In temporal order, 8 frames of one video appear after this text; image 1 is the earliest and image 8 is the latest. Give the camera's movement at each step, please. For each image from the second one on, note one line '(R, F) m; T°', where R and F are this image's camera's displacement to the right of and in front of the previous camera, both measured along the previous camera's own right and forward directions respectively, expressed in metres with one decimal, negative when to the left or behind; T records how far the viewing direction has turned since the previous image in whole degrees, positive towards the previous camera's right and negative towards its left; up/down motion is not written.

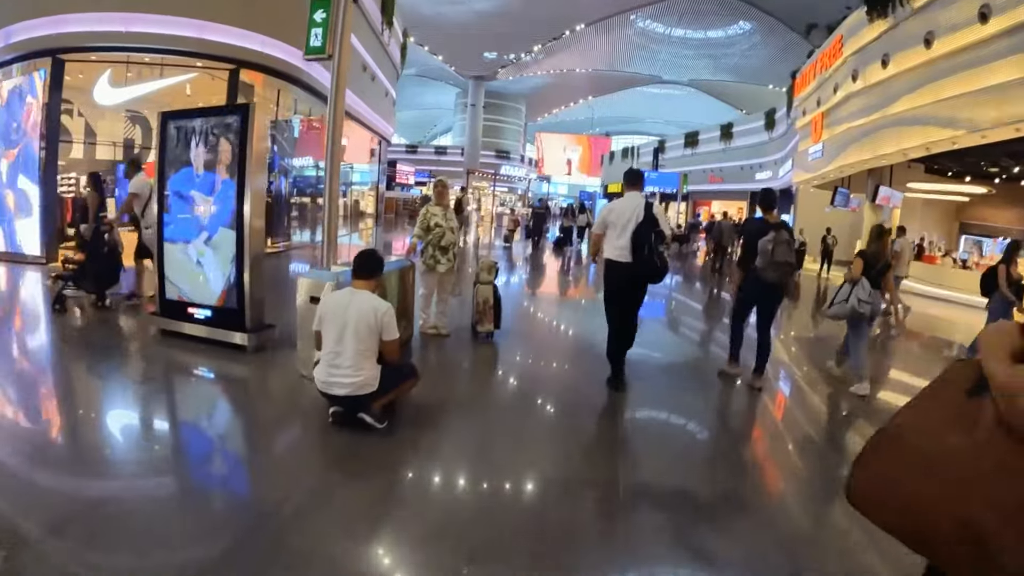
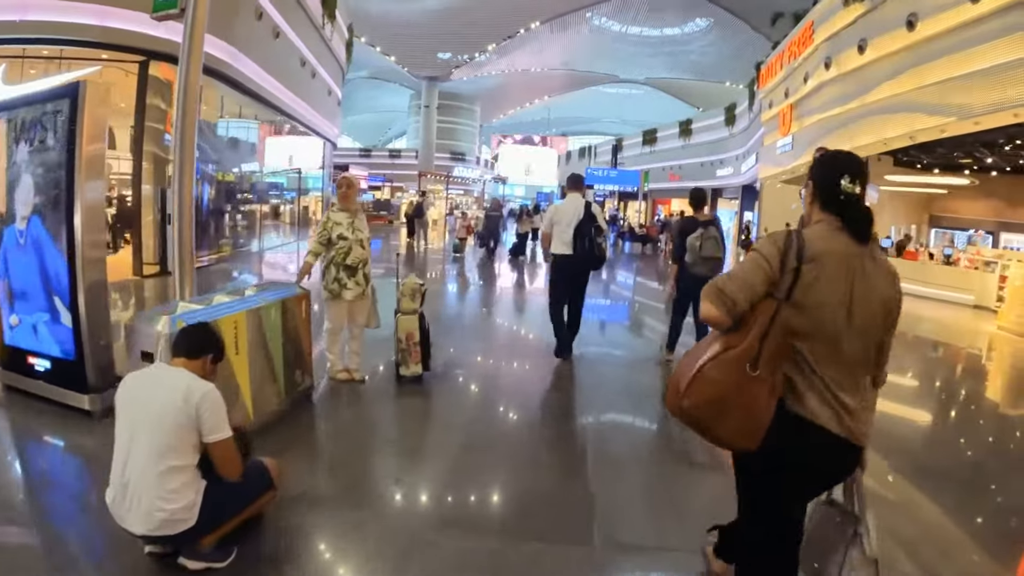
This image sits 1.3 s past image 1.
(0.0, +0.4) m; +2°
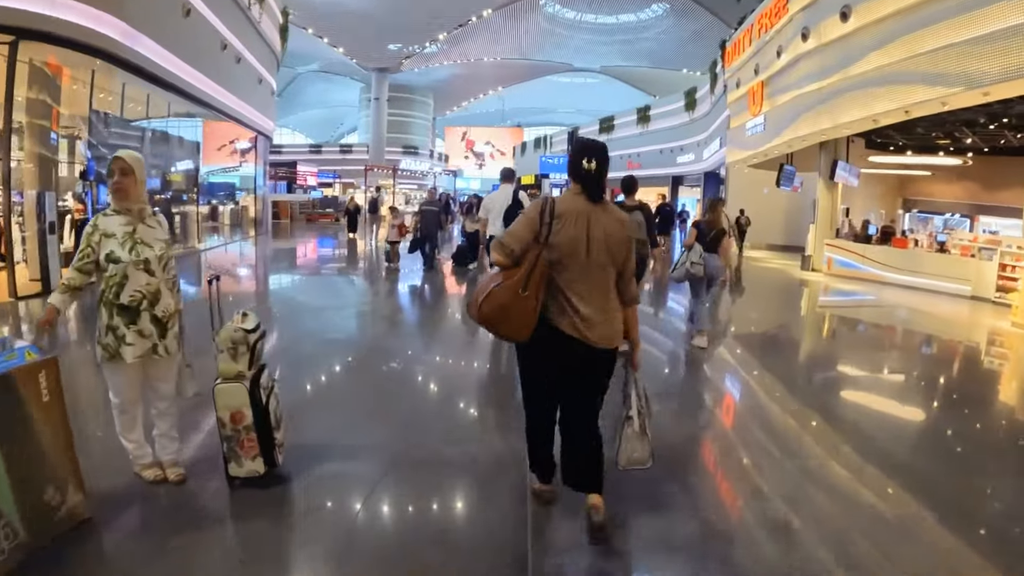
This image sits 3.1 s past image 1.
(+0.1, +0.5) m; +2°
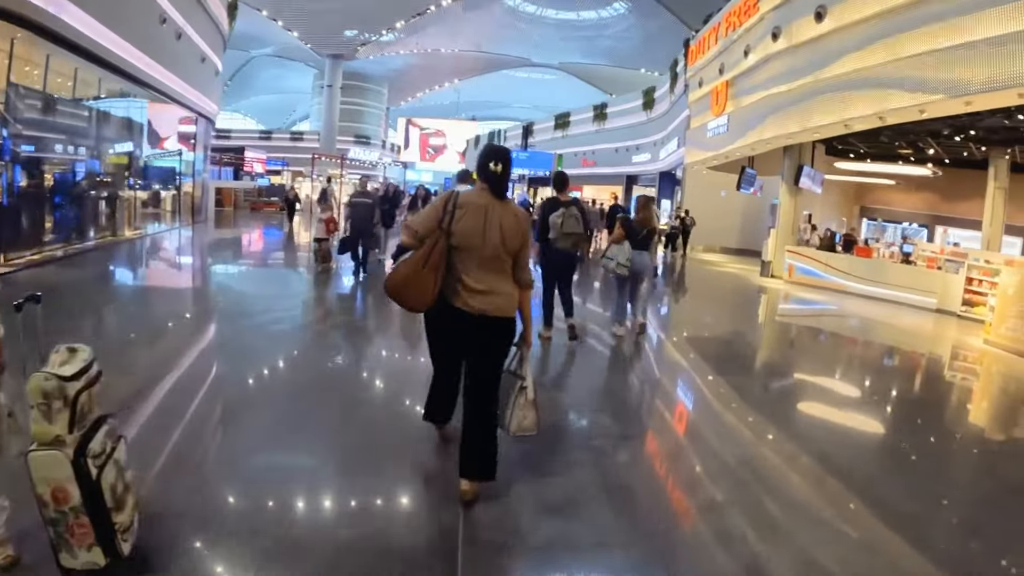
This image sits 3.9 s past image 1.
(0.0, +0.2) m; +3°
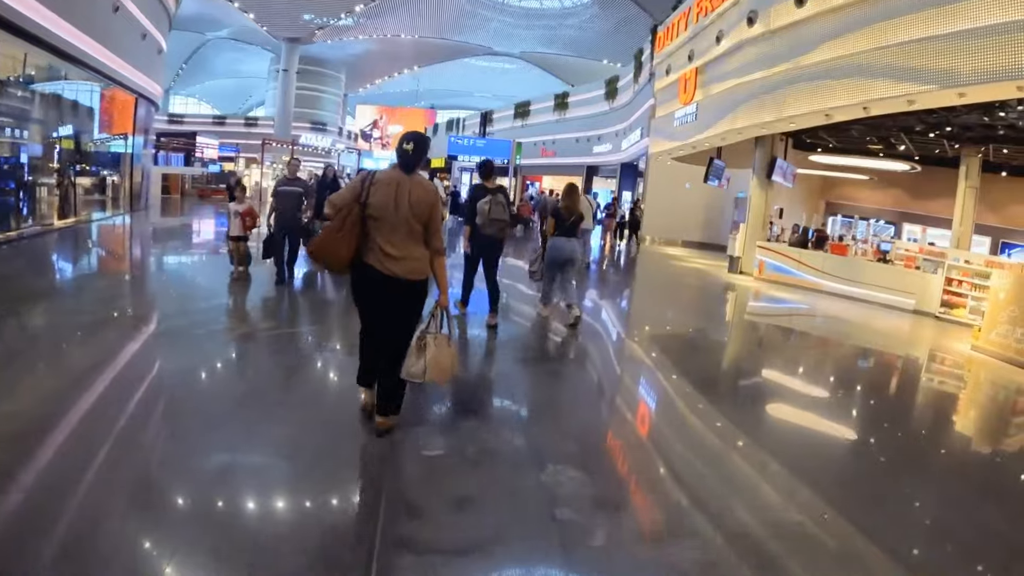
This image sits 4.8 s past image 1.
(0.0, +0.3) m; +2°
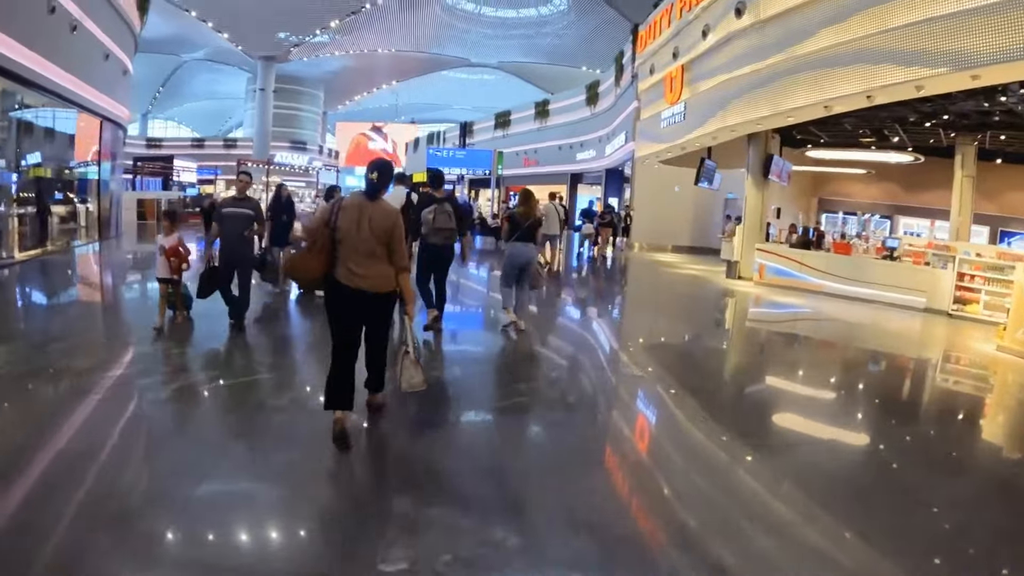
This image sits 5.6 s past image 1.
(0.0, +0.2) m; +1°
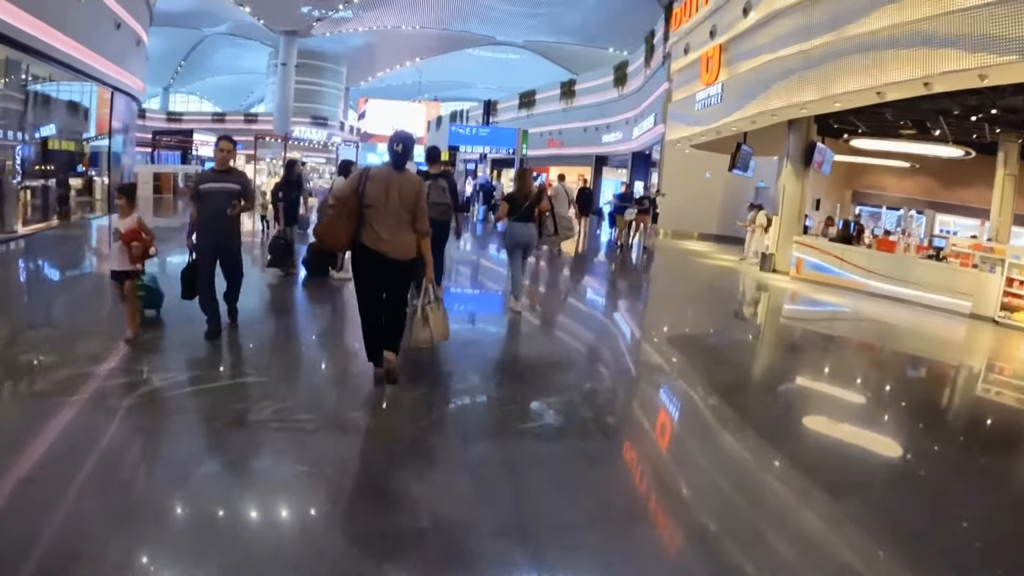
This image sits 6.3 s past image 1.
(0.0, +0.2) m; -1°
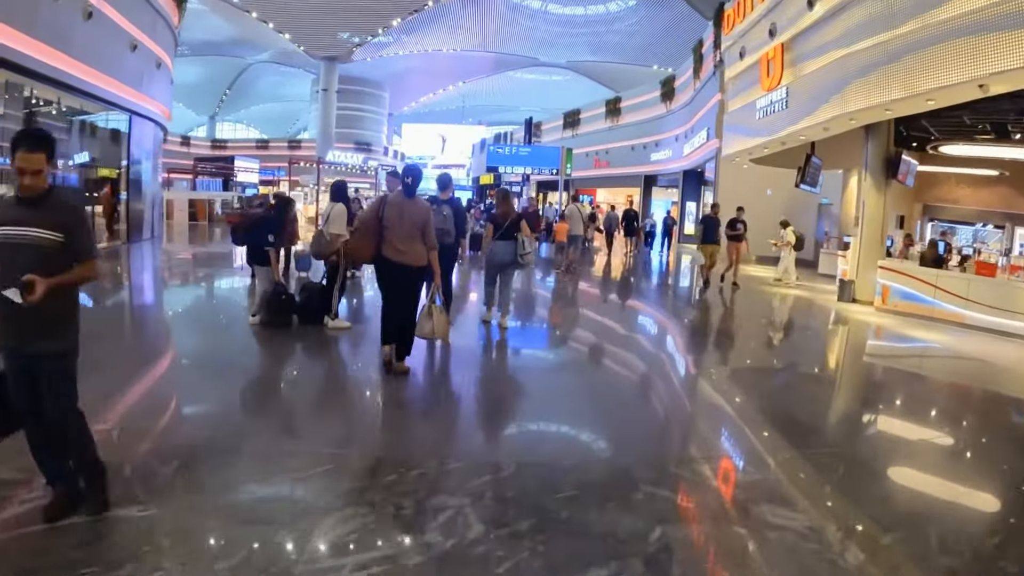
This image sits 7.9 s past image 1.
(0.0, +0.5) m; -3°
